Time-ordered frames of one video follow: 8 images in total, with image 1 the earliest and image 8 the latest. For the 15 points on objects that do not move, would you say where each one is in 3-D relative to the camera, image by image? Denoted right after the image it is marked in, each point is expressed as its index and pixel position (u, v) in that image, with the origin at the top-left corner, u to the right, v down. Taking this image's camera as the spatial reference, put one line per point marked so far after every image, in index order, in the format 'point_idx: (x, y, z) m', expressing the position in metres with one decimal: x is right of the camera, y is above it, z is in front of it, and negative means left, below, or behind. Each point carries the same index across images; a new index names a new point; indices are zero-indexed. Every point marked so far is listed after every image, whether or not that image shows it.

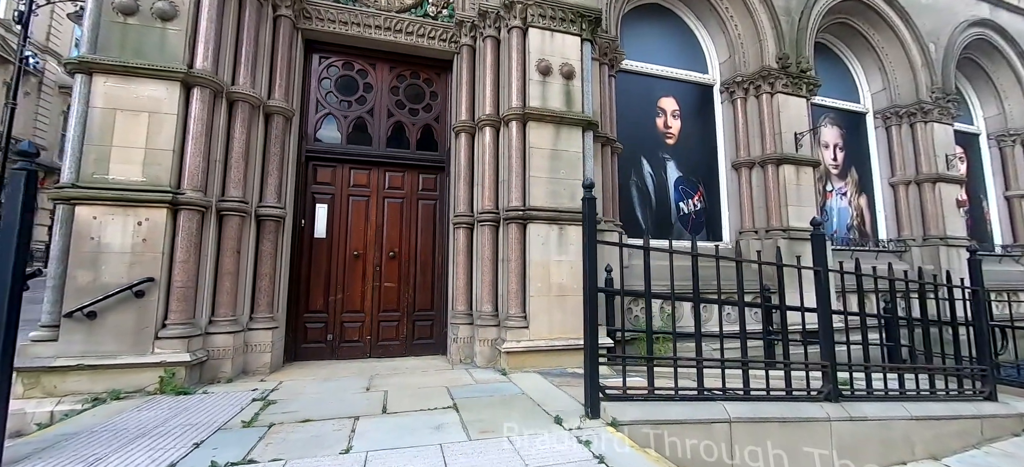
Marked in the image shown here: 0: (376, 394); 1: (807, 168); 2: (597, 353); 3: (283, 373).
0: (-1.2, -1.4, +3.7) m
1: (+4.7, +1.0, +6.8) m
2: (+0.7, -0.9, +3.2) m
3: (-2.4, -1.4, +4.4) m
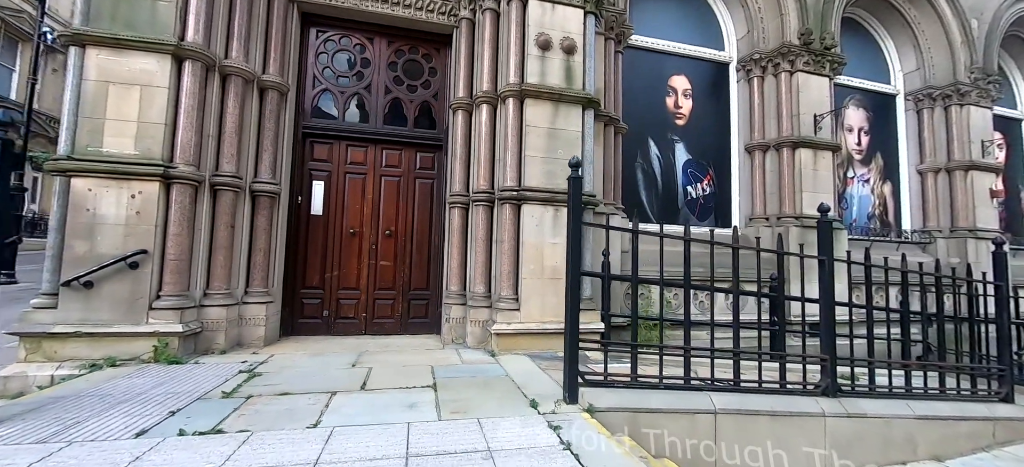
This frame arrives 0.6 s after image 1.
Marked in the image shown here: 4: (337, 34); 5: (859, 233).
0: (-1.3, -1.2, +3.8) m
1: (+4.7, +1.2, +6.4) m
2: (+0.5, -0.8, +3.1) m
3: (-2.5, -1.2, +4.5) m
4: (-2.2, +2.5, +5.4) m
5: (+6.0, 0.0, +7.4) m
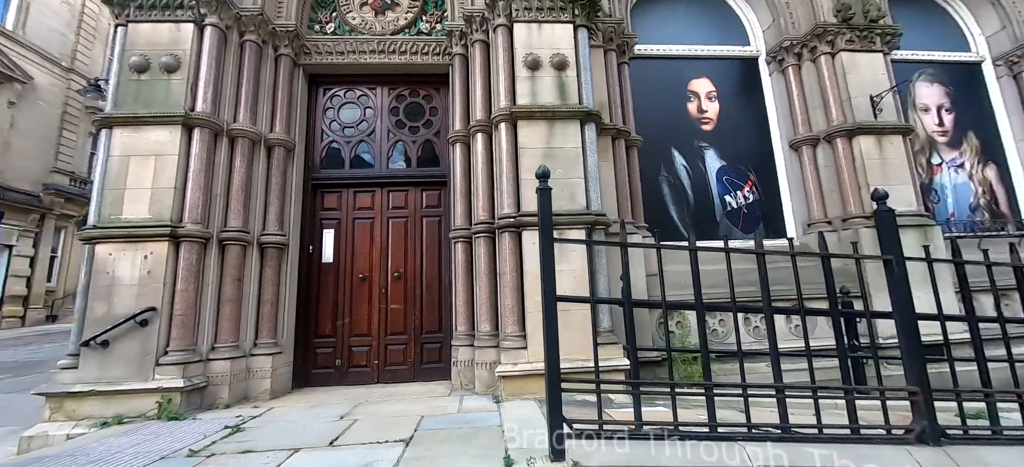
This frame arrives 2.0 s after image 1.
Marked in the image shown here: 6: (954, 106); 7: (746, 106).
0: (-1.4, -1.6, +3.5) m
1: (+4.8, +1.2, +5.4) m
2: (+0.3, -0.9, +2.6) m
3: (-2.4, -1.7, +4.4) m
4: (-2.3, +1.9, +5.7) m
5: (+6.3, +0.1, +6.0) m
6: (+6.6, +1.9, +6.4) m
7: (+3.4, +1.8, +6.1) m
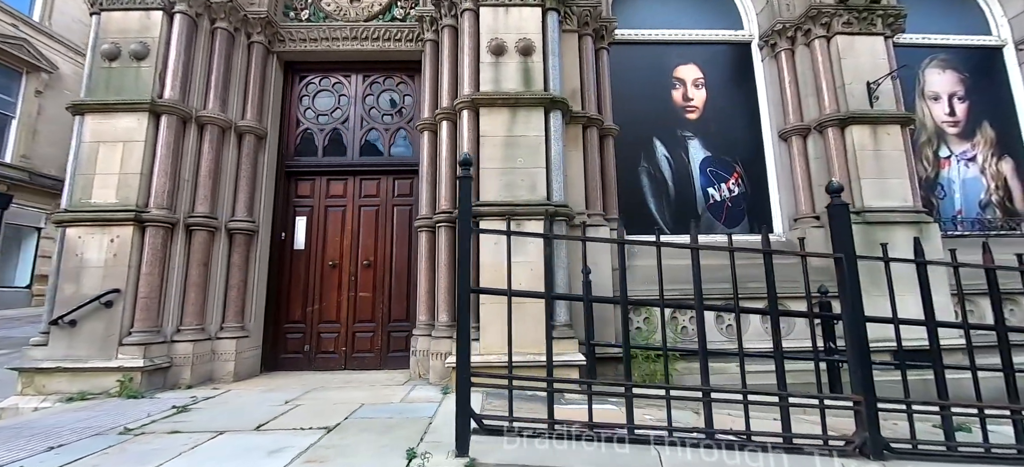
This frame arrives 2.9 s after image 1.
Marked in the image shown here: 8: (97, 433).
0: (-1.9, -1.4, +3.5) m
1: (+4.5, +1.3, +5.0) m
2: (-0.3, -0.8, +2.5) m
3: (-2.8, -1.6, +4.5) m
4: (-2.6, +2.1, +5.7) m
5: (+6.0, +0.1, +5.6) m
6: (+6.3, +1.9, +6.0) m
7: (+3.0, +1.9, +5.8) m
8: (-2.9, -1.4, +3.0) m
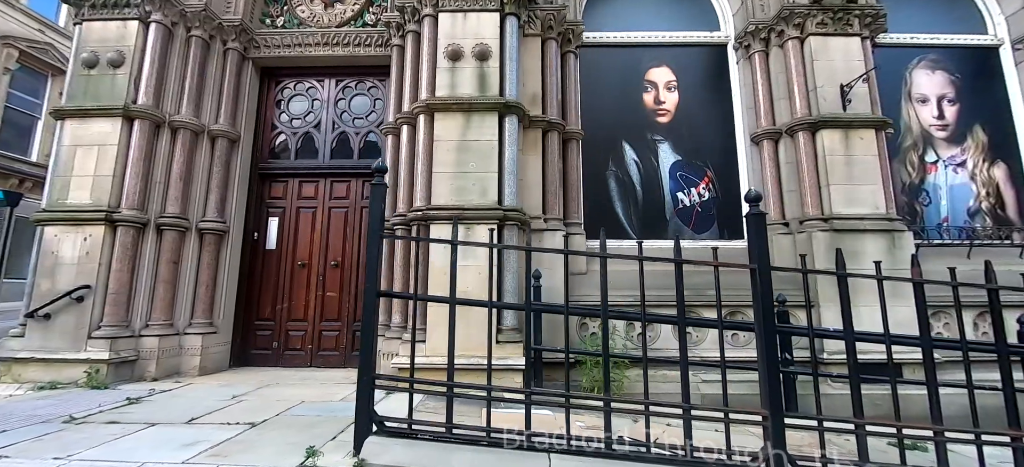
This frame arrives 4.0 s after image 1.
0: (-2.4, -1.5, +3.7) m
1: (+4.0, +1.2, +4.9) m
2: (-0.9, -0.8, +2.6) m
3: (-3.3, -1.6, +4.7) m
4: (-3.0, +2.1, +5.8) m
5: (+5.5, 0.0, +5.4) m
6: (+5.9, +1.8, +5.7) m
7: (+2.6, +1.8, +5.7) m
8: (-3.5, -1.4, +3.2) m
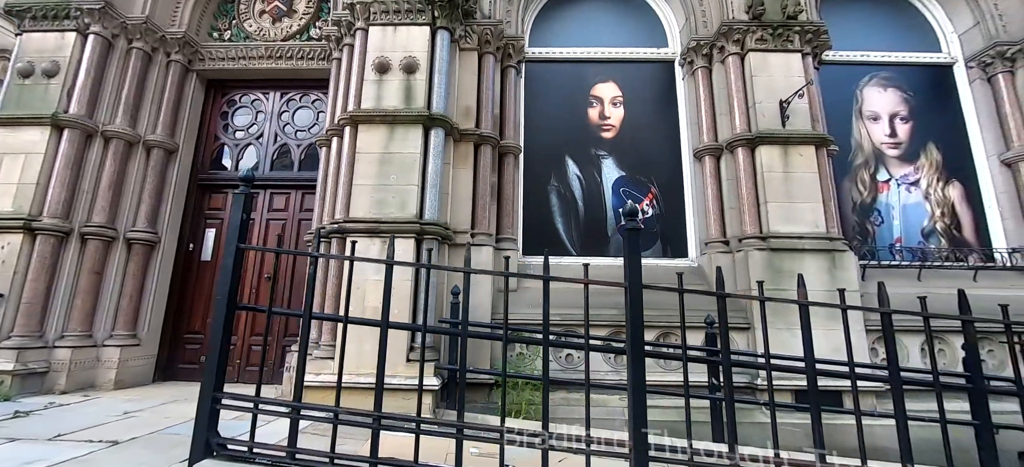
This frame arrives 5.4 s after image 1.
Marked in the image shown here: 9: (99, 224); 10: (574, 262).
0: (-3.3, -1.5, +3.5) m
1: (+3.2, +0.9, +4.7) m
2: (-1.7, -0.9, +2.4) m
3: (-4.1, -1.7, +4.5) m
4: (-3.7, +1.9, +5.9) m
5: (+4.7, -0.3, +5.1) m
6: (+5.2, +1.5, +5.5) m
7: (+1.9, +1.6, +5.6) m
8: (-4.3, -1.4, +3.1) m
9: (-4.6, +0.1, +4.8) m
10: (+0.8, -0.3, +5.2) m
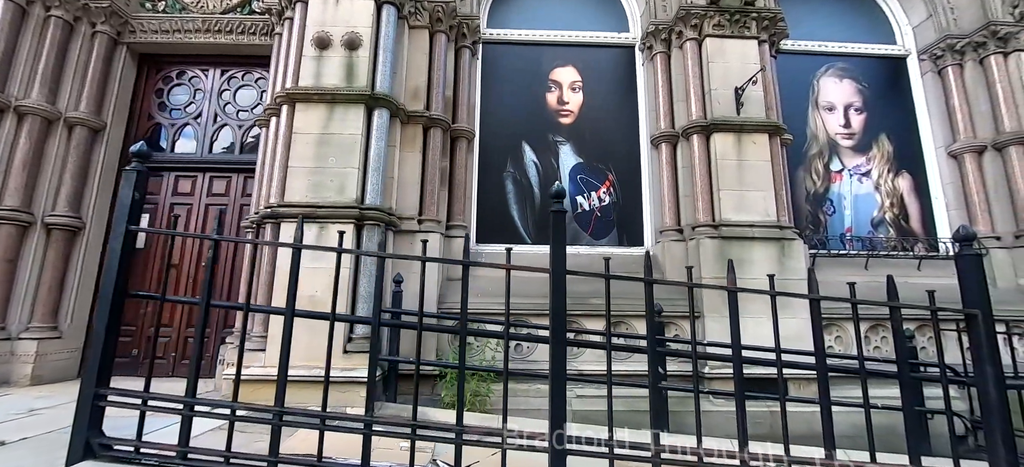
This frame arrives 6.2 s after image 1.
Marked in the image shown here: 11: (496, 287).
0: (-3.8, -1.4, +3.2) m
1: (+2.7, +1.1, +4.7) m
2: (-2.1, -0.8, +2.2) m
3: (-4.7, -1.5, +4.2) m
4: (-4.3, +2.1, +5.5) m
5: (+4.2, -0.2, +5.2) m
6: (+4.6, +1.7, +5.6) m
7: (+1.3, +1.7, +5.5) m
8: (-4.8, -1.3, +2.7) m
9: (-5.1, +0.3, +4.4) m
10: (+0.2, -0.2, +5.1) m
11: (-0.2, -0.6, +4.6) m
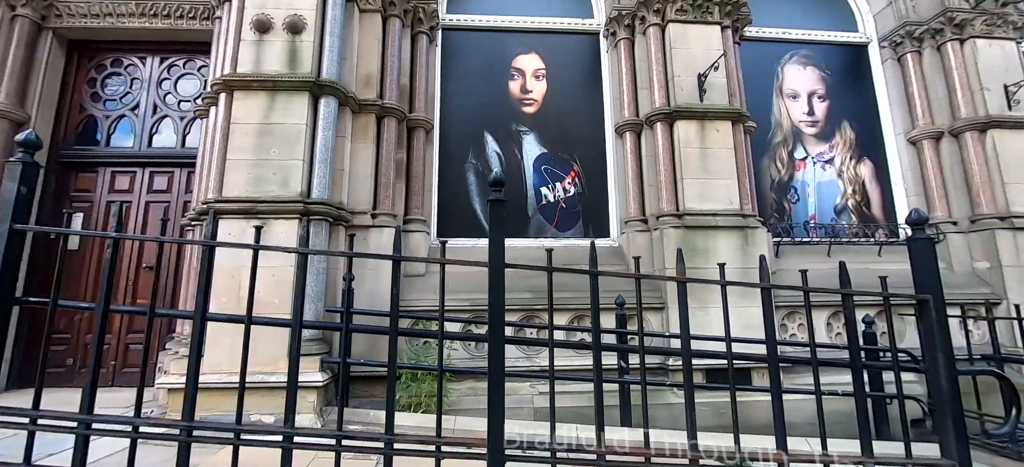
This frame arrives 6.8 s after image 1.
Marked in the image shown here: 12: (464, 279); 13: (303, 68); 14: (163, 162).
0: (-4.1, -1.4, +2.9) m
1: (+2.2, +1.2, +4.6) m
2: (-2.5, -0.8, +2.0) m
3: (-5.1, -1.5, +3.9) m
4: (-4.8, +2.1, +5.1) m
5: (+3.7, 0.0, +5.2) m
6: (+4.1, +1.8, +5.6) m
7: (+0.8, +1.8, +5.4) m
8: (-5.1, -1.3, +2.4) m
9: (-5.5, +0.2, +4.0) m
10: (-0.2, -0.1, +5.0) m
11: (-0.6, -0.5, +4.4) m
12: (-0.5, -0.5, +4.4) m
13: (-1.9, +1.5, +4.0) m
14: (-4.0, +0.8, +4.9) m
